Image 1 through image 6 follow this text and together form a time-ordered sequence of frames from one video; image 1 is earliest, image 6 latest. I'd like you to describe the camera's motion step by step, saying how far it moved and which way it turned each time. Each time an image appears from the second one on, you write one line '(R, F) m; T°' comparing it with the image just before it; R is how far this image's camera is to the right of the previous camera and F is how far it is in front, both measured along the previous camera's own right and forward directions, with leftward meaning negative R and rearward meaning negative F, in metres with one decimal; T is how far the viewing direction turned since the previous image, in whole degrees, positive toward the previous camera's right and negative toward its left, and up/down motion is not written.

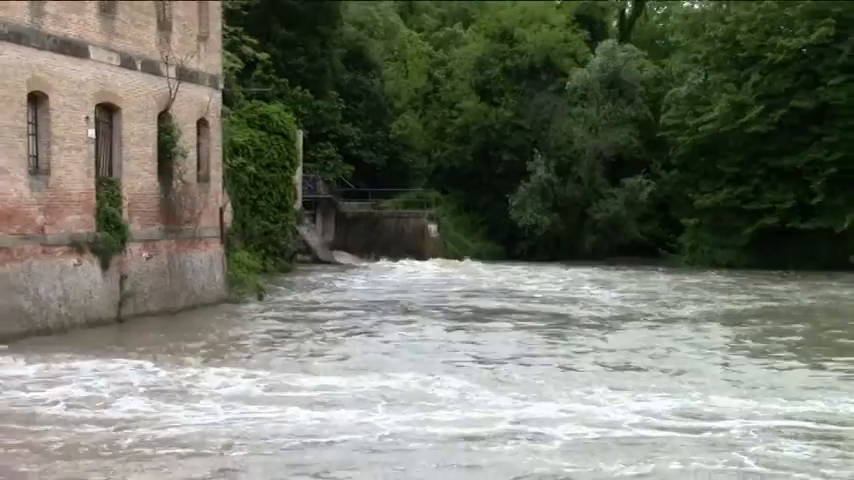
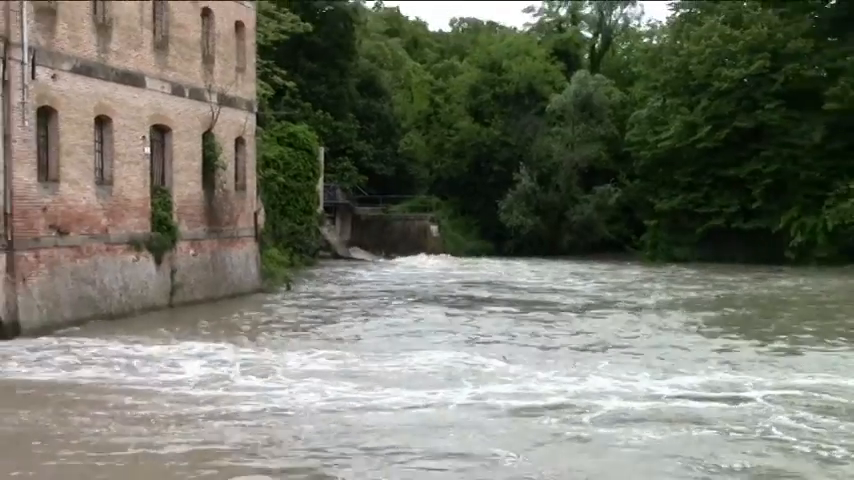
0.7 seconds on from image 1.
(+0.3, -3.0) m; -1°
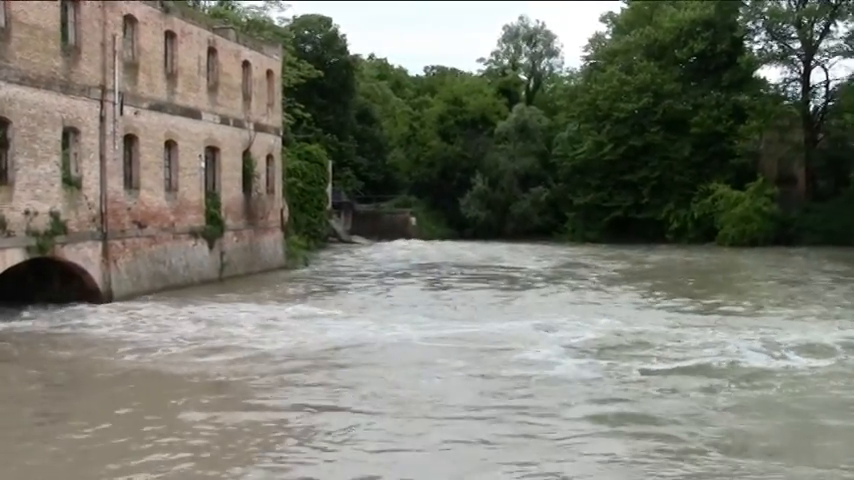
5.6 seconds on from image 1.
(+0.2, -7.2) m; +1°
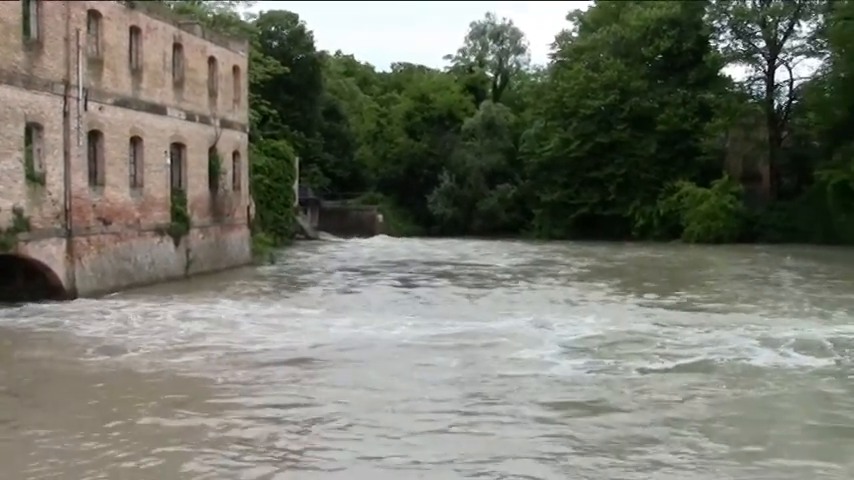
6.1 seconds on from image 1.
(-0.1, 0.0) m; +2°
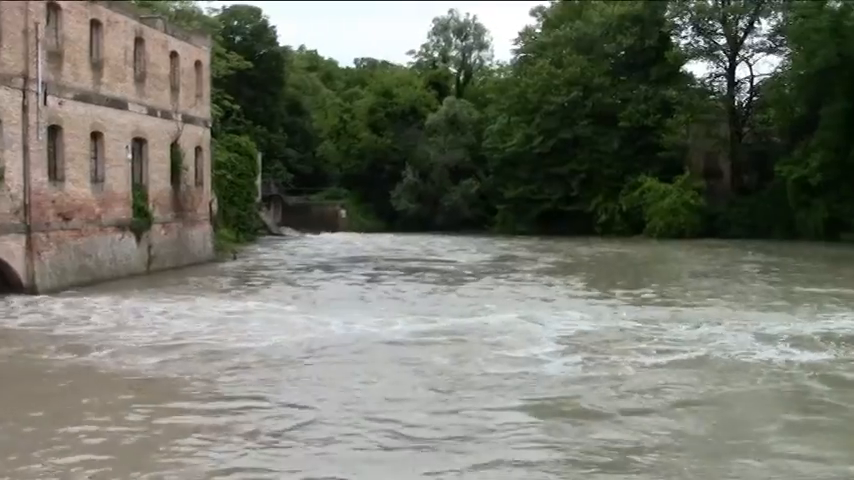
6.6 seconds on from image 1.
(-0.1, 0.0) m; +2°
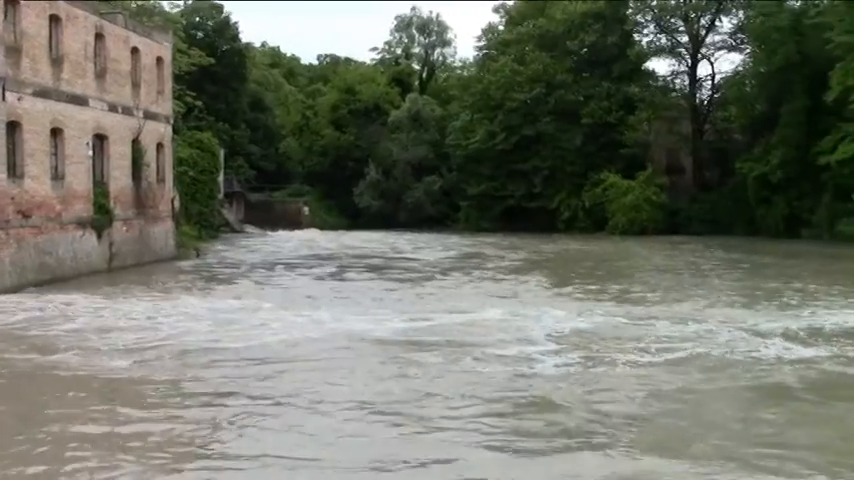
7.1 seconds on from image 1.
(-0.1, -0.1) m; +2°
